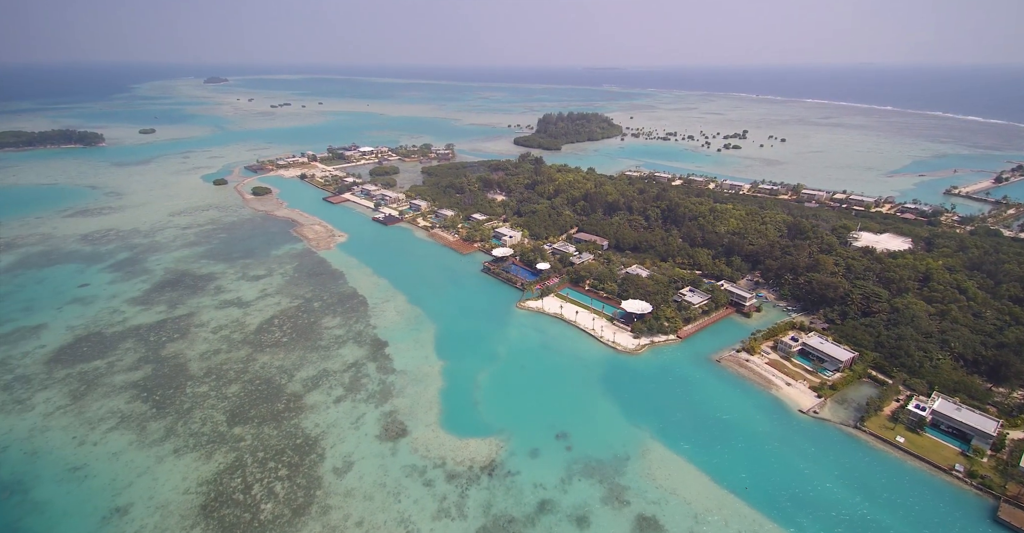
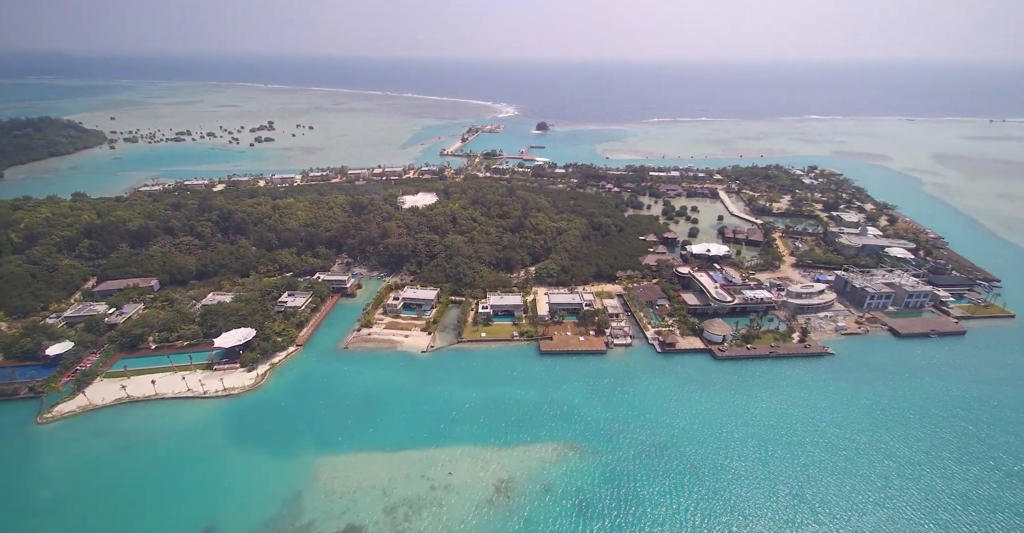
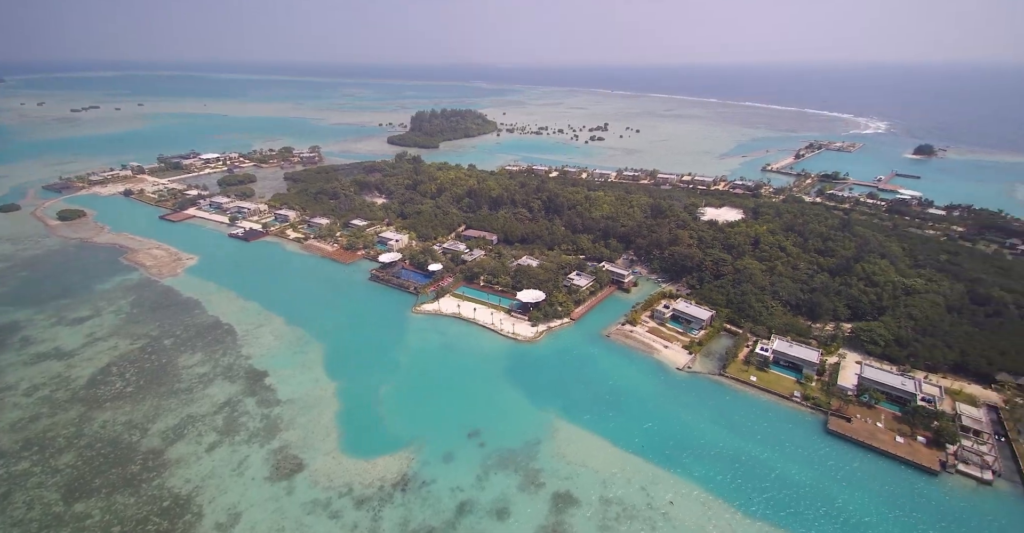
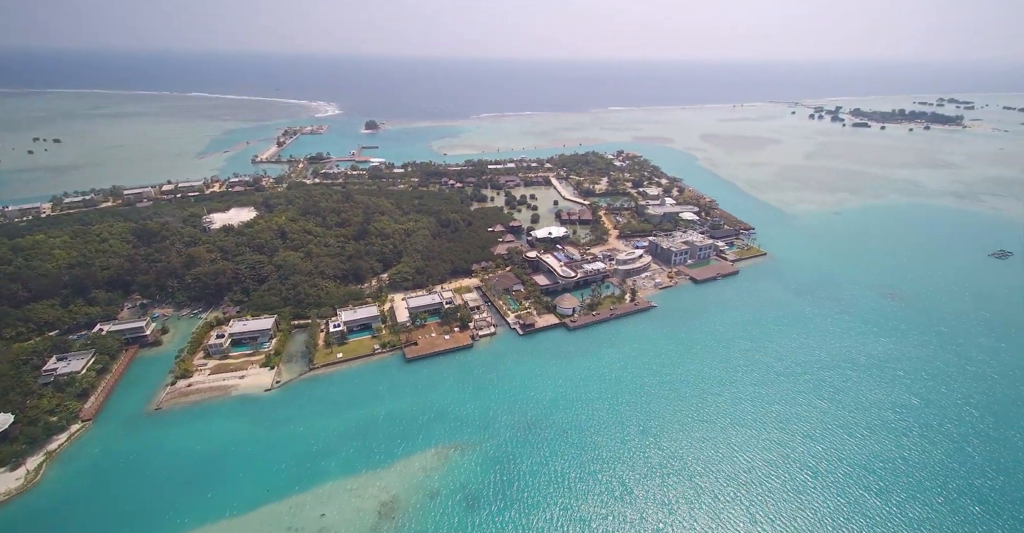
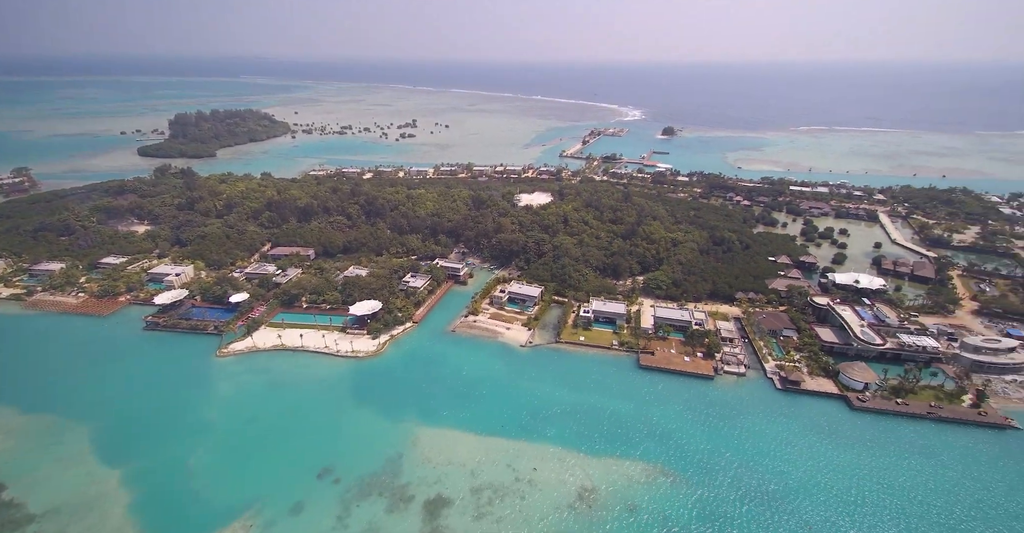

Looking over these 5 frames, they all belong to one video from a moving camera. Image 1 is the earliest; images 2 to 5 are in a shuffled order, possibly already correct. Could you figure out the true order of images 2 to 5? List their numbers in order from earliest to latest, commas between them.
3, 5, 2, 4
